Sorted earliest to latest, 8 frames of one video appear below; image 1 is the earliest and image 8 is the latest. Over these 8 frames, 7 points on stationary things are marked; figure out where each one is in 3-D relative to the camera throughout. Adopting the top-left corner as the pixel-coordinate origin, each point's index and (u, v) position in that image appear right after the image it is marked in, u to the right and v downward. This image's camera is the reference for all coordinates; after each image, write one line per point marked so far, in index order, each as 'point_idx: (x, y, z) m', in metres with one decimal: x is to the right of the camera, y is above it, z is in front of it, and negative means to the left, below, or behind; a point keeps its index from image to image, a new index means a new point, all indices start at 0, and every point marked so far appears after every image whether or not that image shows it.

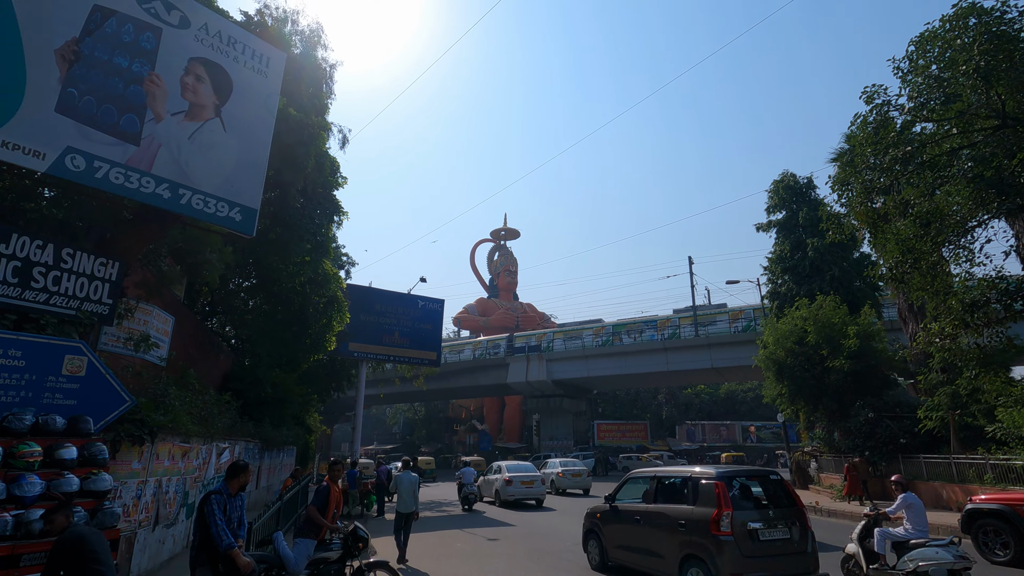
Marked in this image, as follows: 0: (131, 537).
0: (-4.6, -3.0, +6.4) m
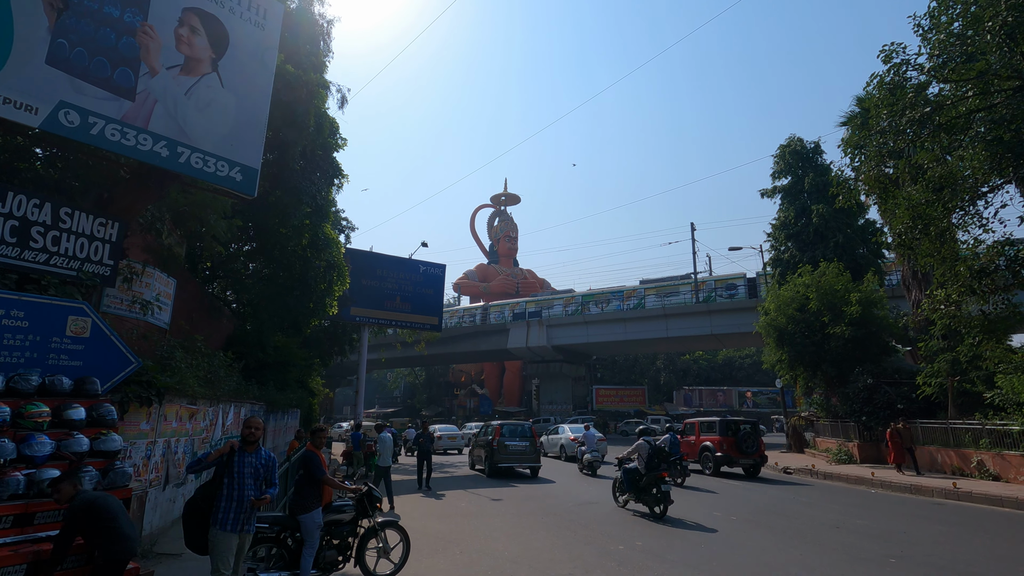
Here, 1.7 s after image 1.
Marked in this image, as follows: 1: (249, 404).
0: (-4.5, -2.5, +6.4) m
1: (-5.7, -2.5, +11.6) m
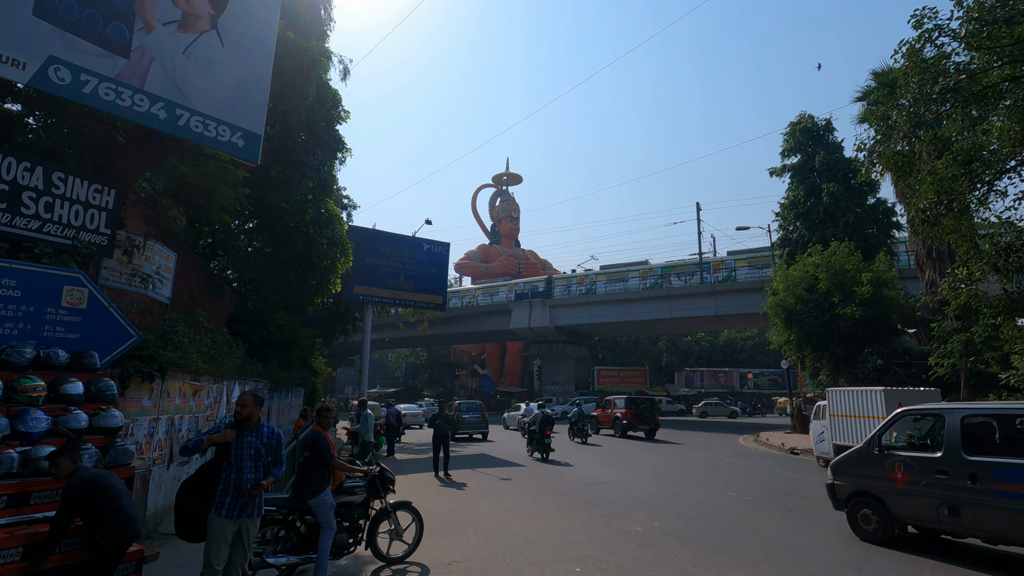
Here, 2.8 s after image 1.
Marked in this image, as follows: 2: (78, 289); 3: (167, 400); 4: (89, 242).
0: (-4.2, -2.2, +6.2) m
1: (-5.5, -2.0, +11.4) m
2: (-4.5, 0.0, +5.5) m
3: (-4.3, -1.4, +6.6) m
4: (-5.1, +0.6, +6.4) m
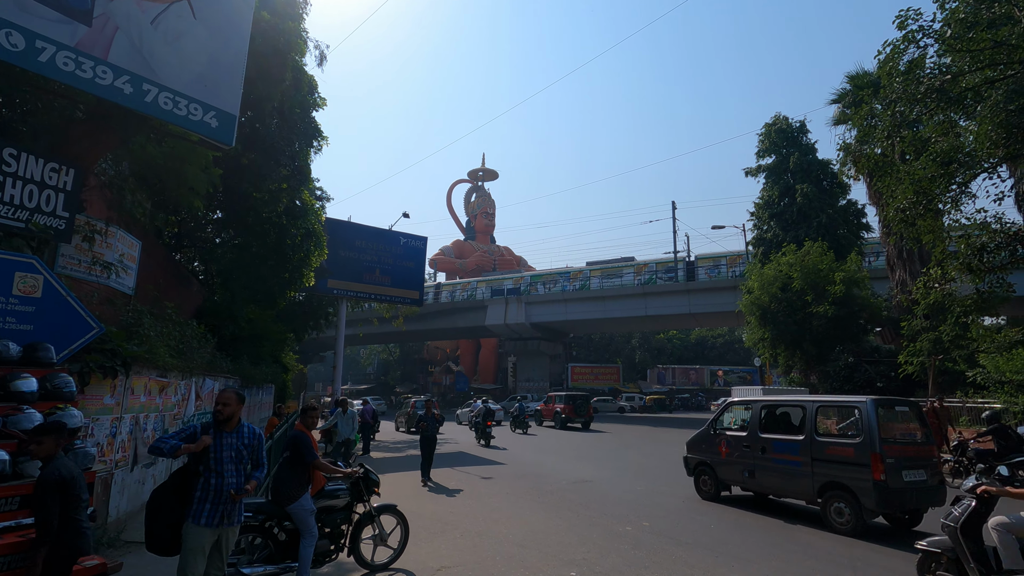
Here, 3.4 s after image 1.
0: (-4.3, -2.0, +5.7) m
1: (-5.9, -1.8, +10.8) m
2: (-4.5, +0.1, +5.0) m
3: (-4.4, -1.3, +6.2) m
4: (-5.2, +0.7, +5.9) m
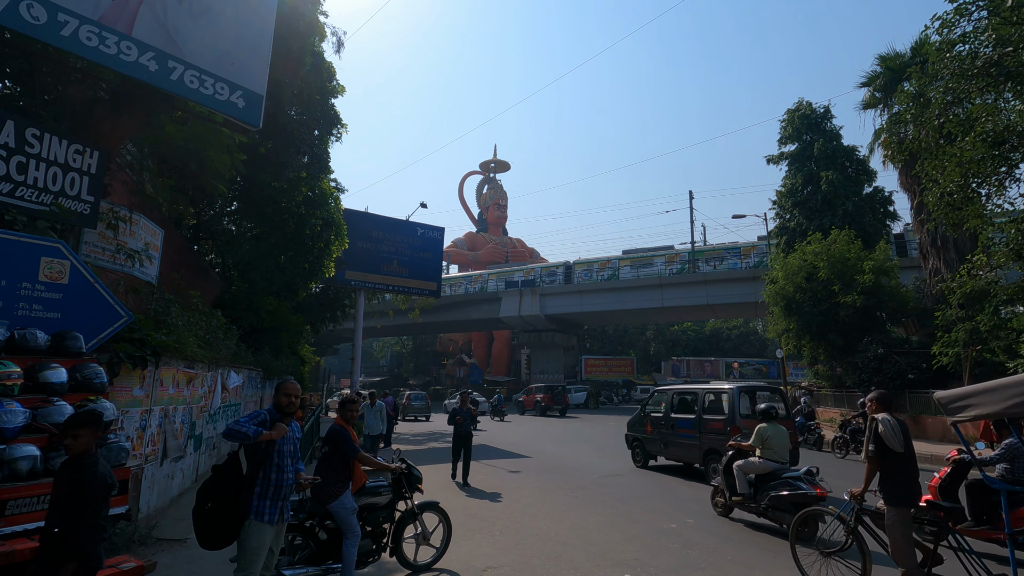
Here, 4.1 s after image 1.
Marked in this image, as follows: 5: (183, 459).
0: (-3.8, -1.9, +5.5) m
1: (-5.3, -1.6, +10.6) m
2: (-4.1, +0.2, +4.8) m
3: (-3.9, -1.1, +5.9) m
4: (-4.7, +0.8, +5.6) m
5: (-4.3, -2.2, +7.0) m
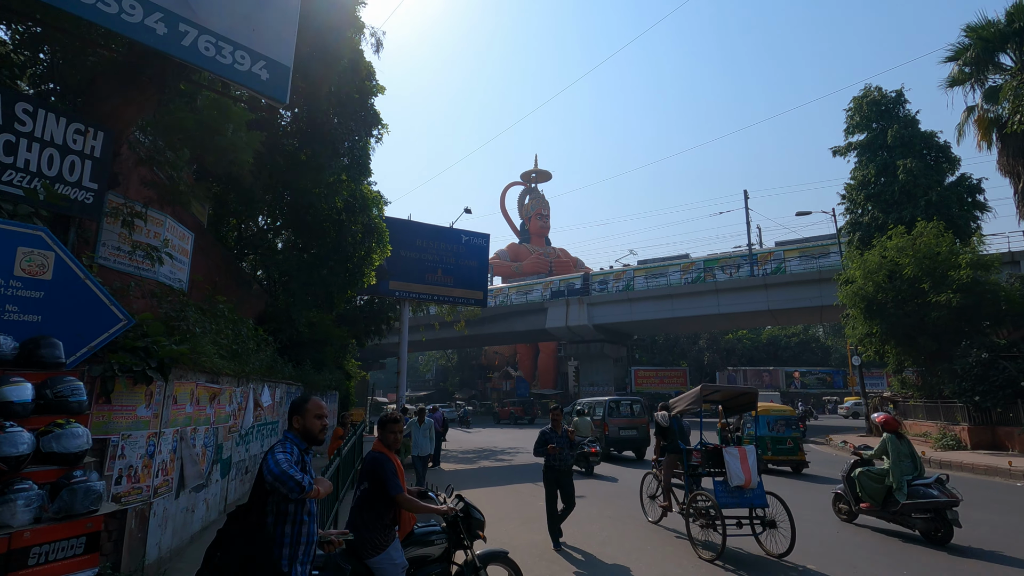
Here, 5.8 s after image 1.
0: (-3.1, -1.9, +4.5) m
1: (-4.2, -1.8, +9.8) m
2: (-3.5, +0.3, +3.9) m
3: (-3.2, -1.1, +5.0) m
4: (-4.0, +0.8, +4.8) m
5: (-3.5, -2.3, +6.1) m
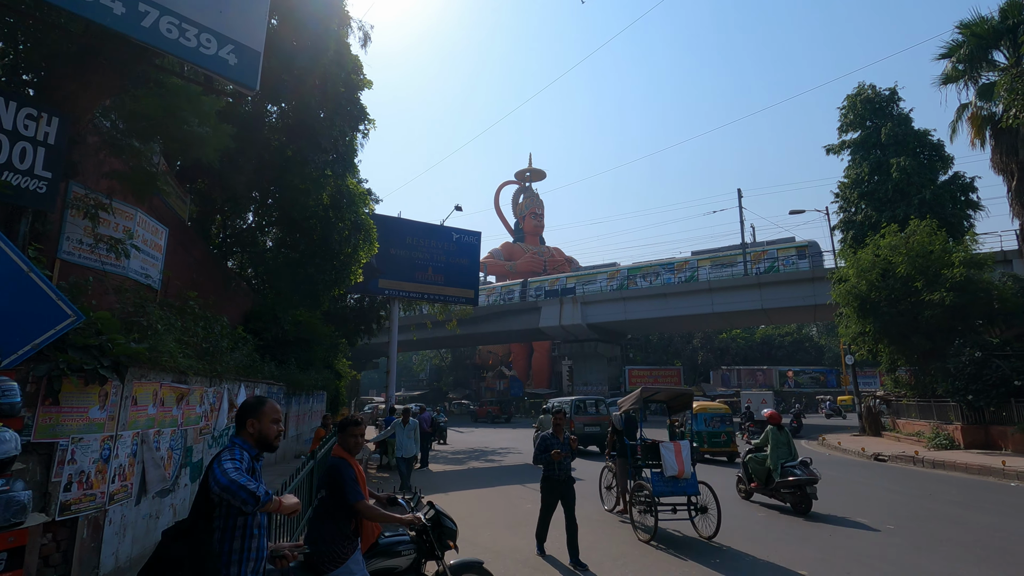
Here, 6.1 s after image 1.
0: (-3.3, -1.9, +4.3) m
1: (-4.4, -1.7, +9.5) m
2: (-3.6, +0.3, +3.7) m
3: (-3.4, -1.1, +4.8) m
4: (-4.2, +0.9, +4.6) m
5: (-3.7, -2.2, +5.8) m
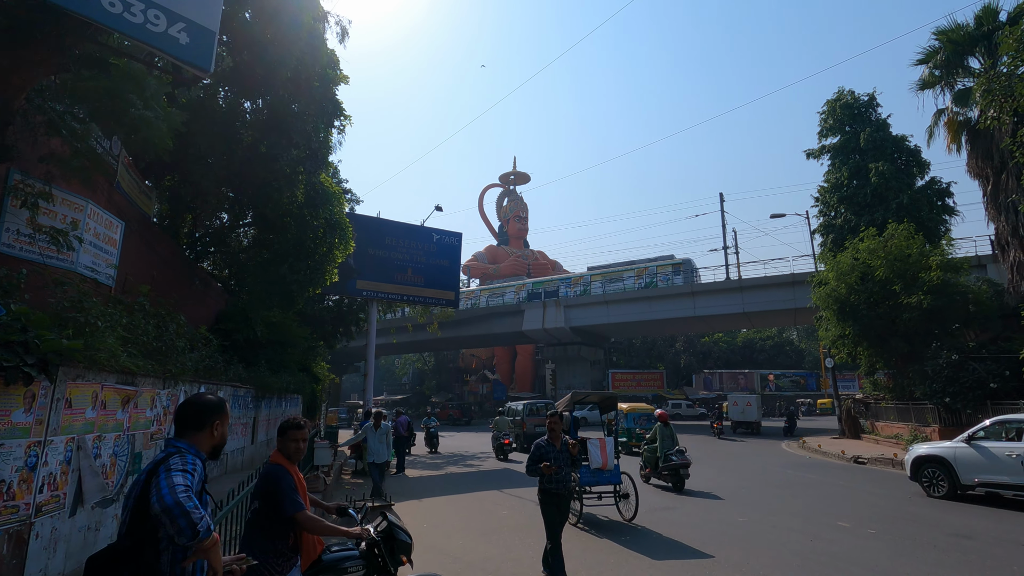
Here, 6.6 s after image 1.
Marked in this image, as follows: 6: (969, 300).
0: (-3.6, -1.8, +3.9) m
1: (-4.8, -1.7, +9.1) m
2: (-3.9, +0.4, +3.3) m
3: (-3.7, -1.0, +4.4) m
4: (-4.5, +0.9, +4.2) m
5: (-4.0, -2.2, +5.4) m
6: (+15.9, -0.4, +18.6) m
